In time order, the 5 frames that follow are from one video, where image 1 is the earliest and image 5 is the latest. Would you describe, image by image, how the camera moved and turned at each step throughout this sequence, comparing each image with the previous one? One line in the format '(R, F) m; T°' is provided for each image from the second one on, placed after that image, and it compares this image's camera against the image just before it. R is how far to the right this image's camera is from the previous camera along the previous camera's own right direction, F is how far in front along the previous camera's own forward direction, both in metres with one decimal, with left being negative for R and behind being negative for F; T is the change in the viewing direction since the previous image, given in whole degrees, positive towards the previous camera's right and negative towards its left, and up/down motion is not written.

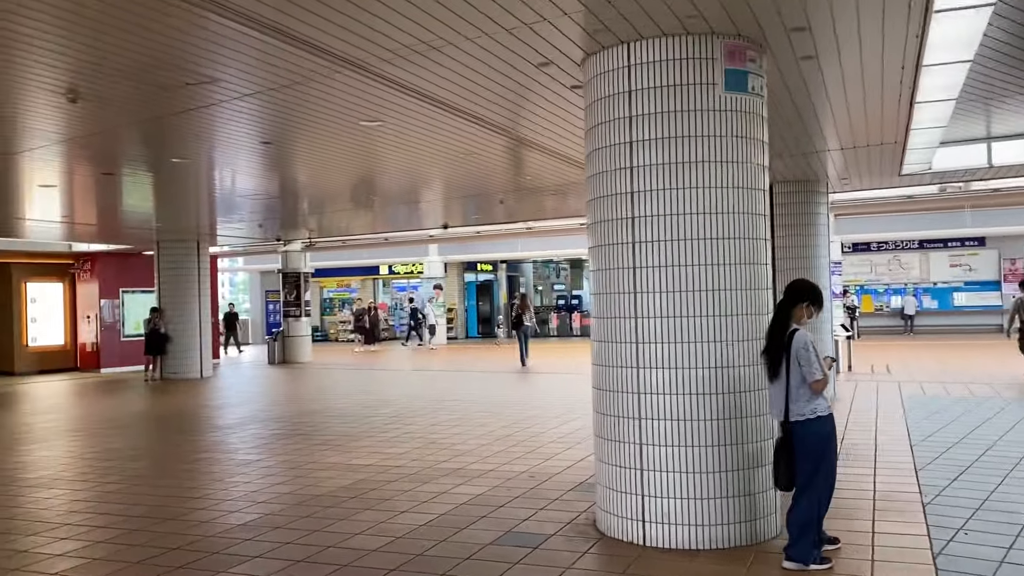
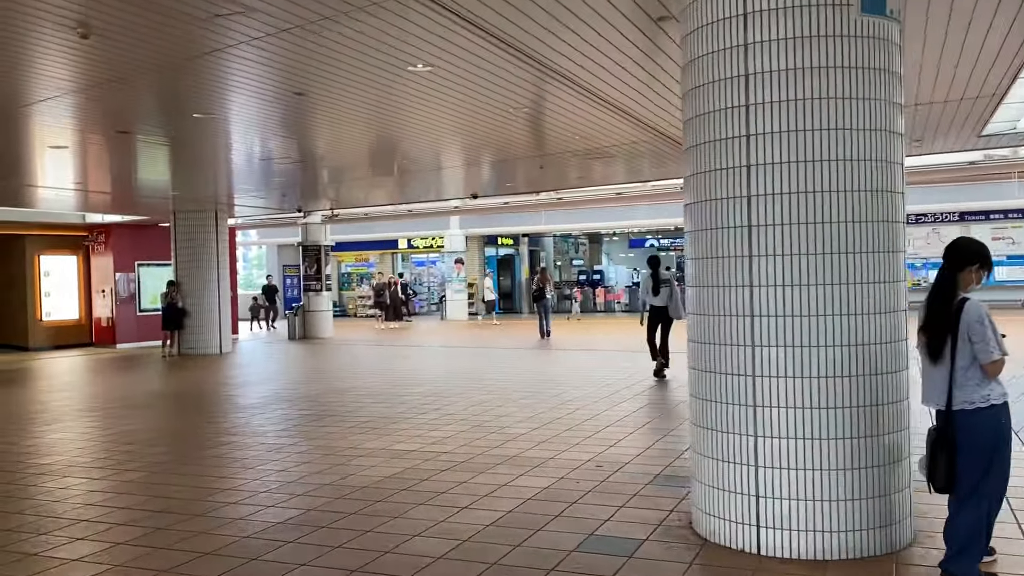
(-0.3, +0.7) m; -1°
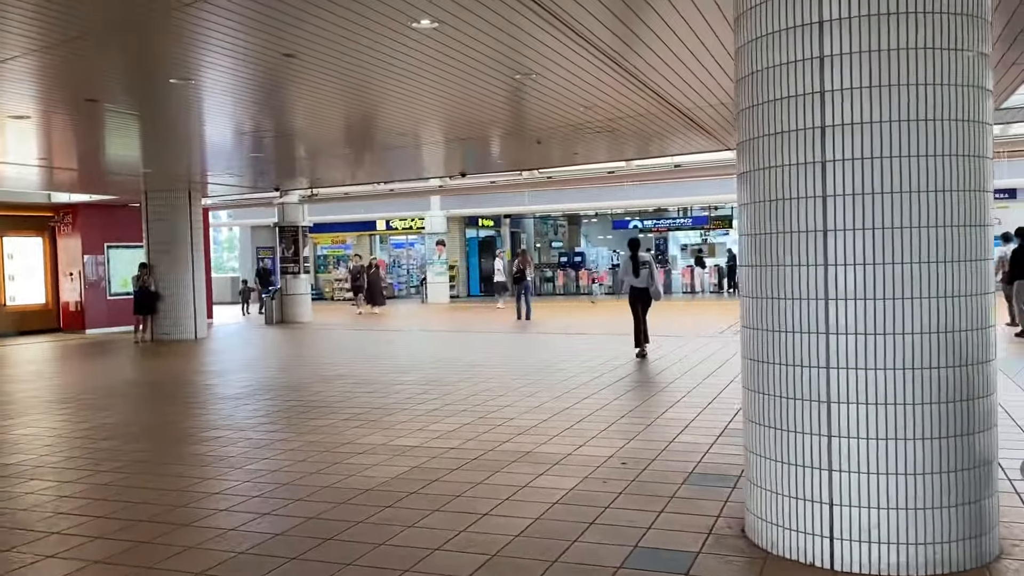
(-0.2, +0.5) m; +2°
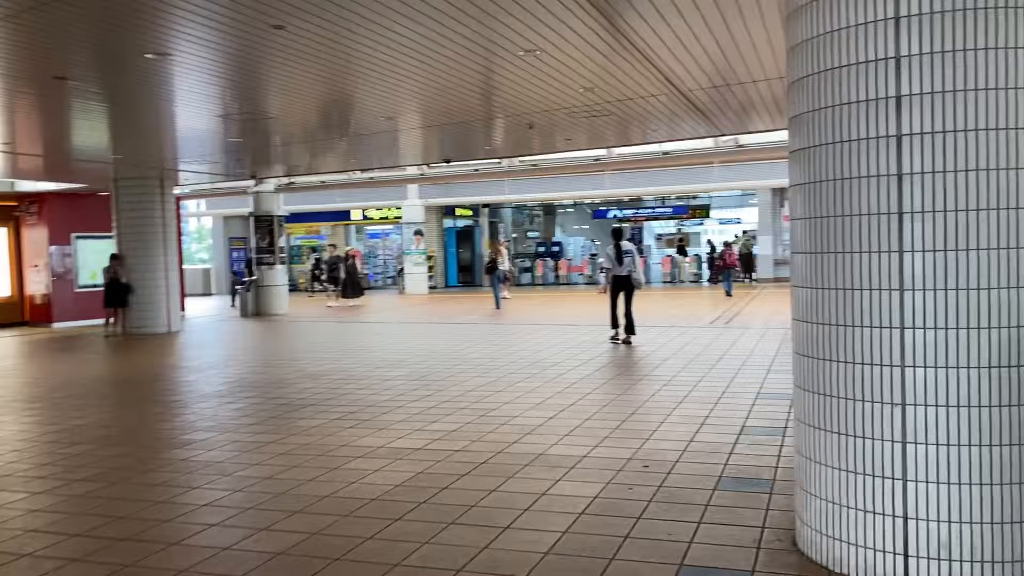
(-0.2, +0.4) m; +2°
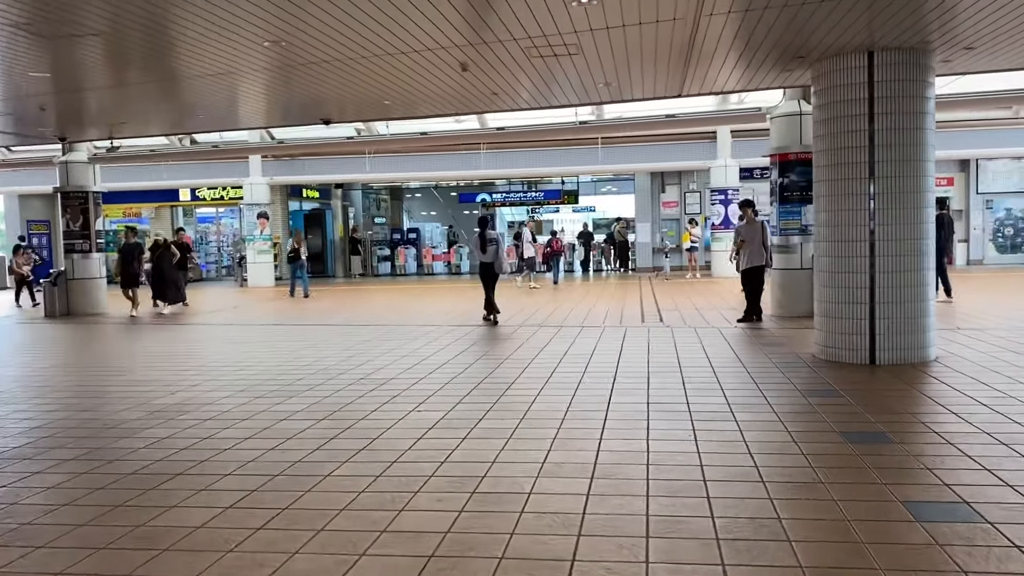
(-0.8, +2.4) m; +11°
